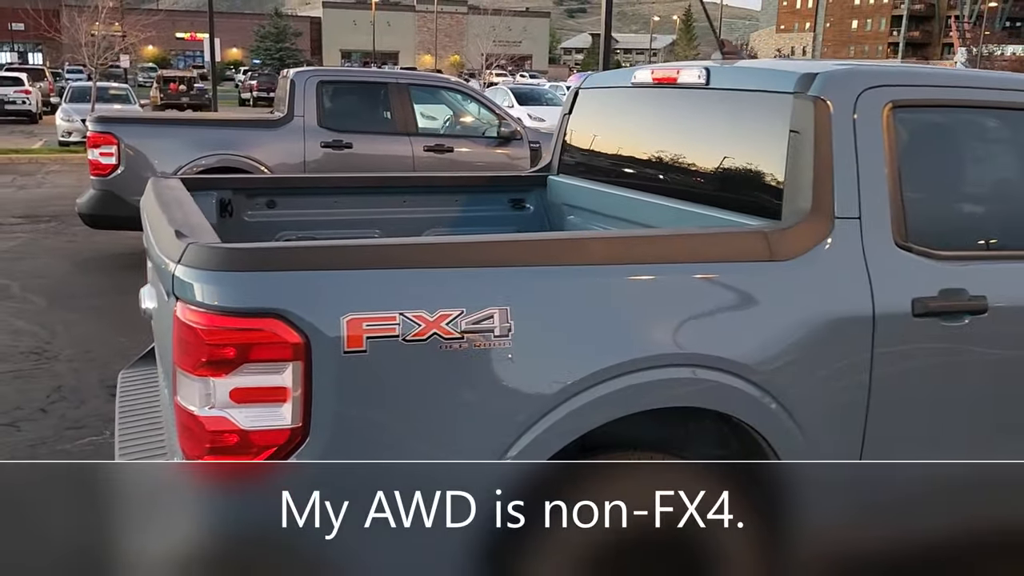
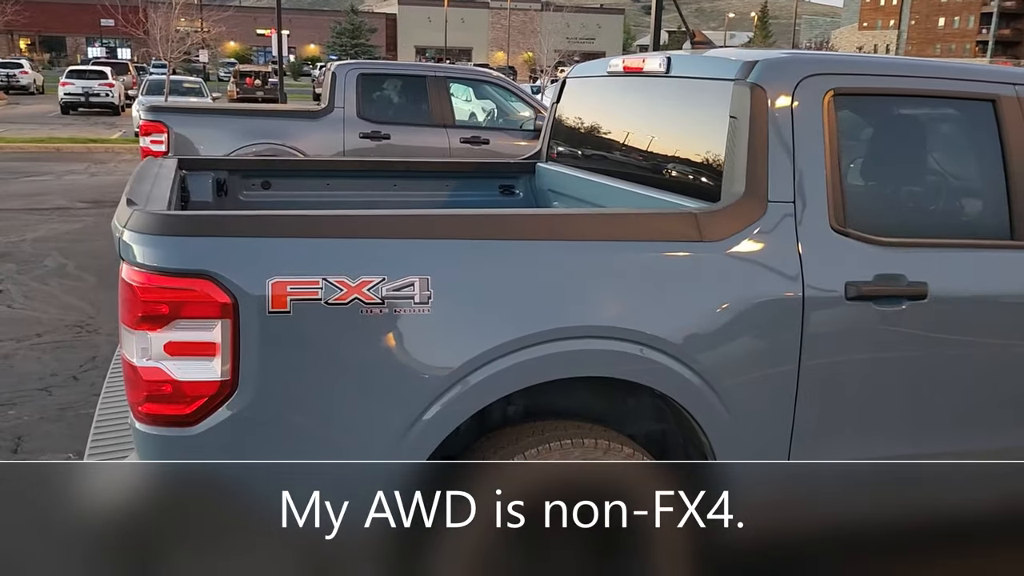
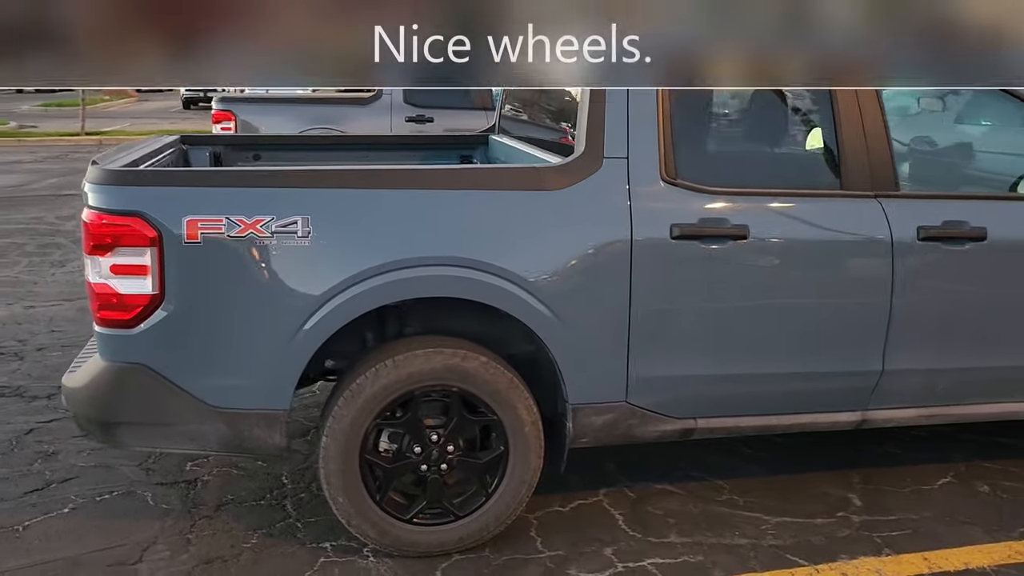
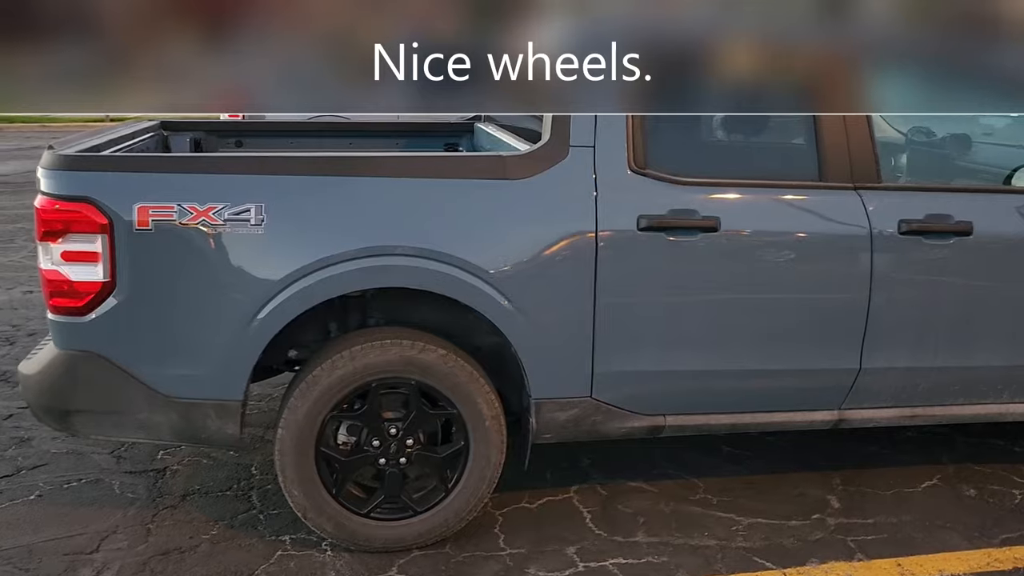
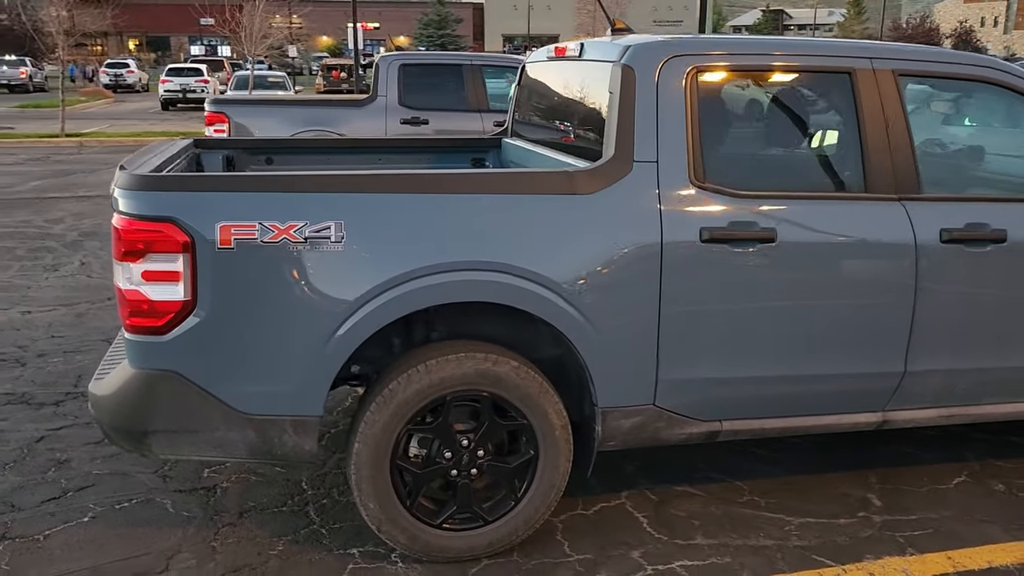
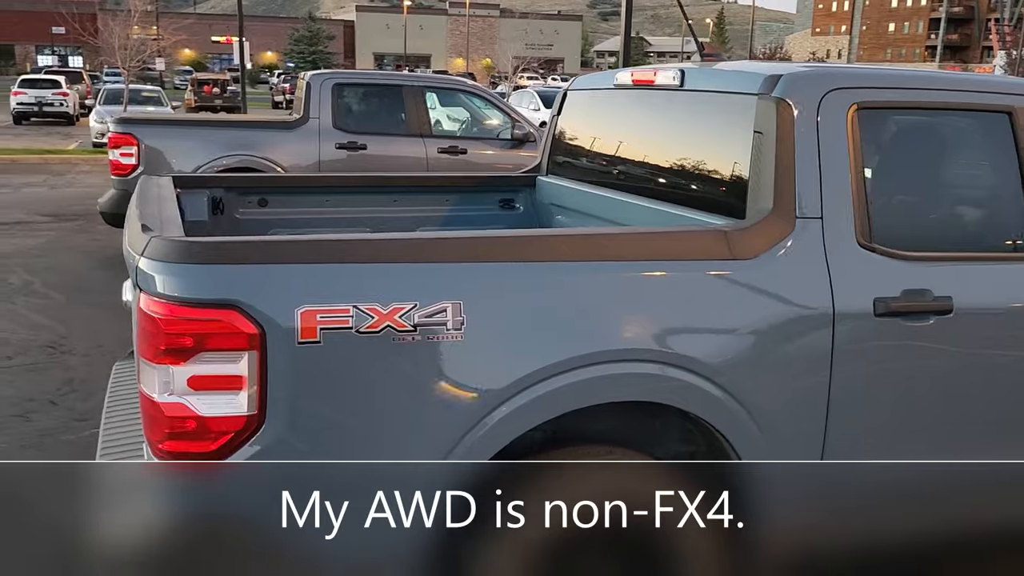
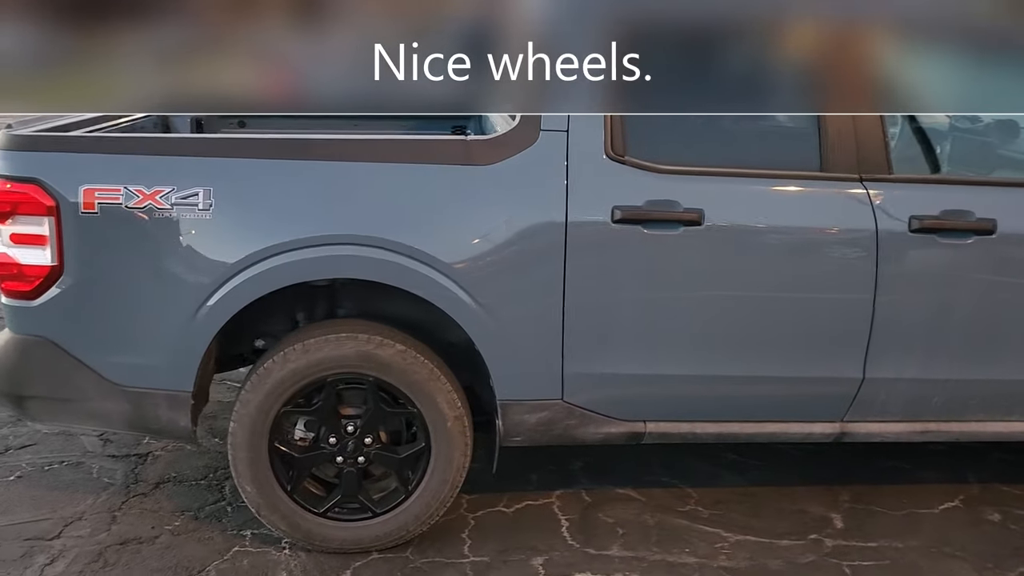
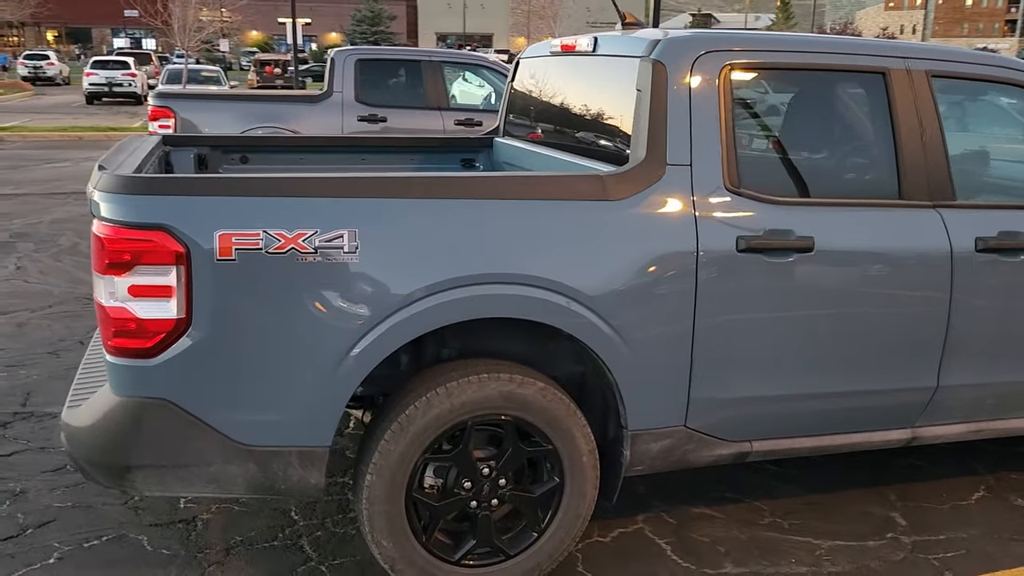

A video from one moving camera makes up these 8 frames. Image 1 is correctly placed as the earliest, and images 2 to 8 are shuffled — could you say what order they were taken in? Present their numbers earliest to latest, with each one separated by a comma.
6, 2, 8, 5, 3, 4, 7
